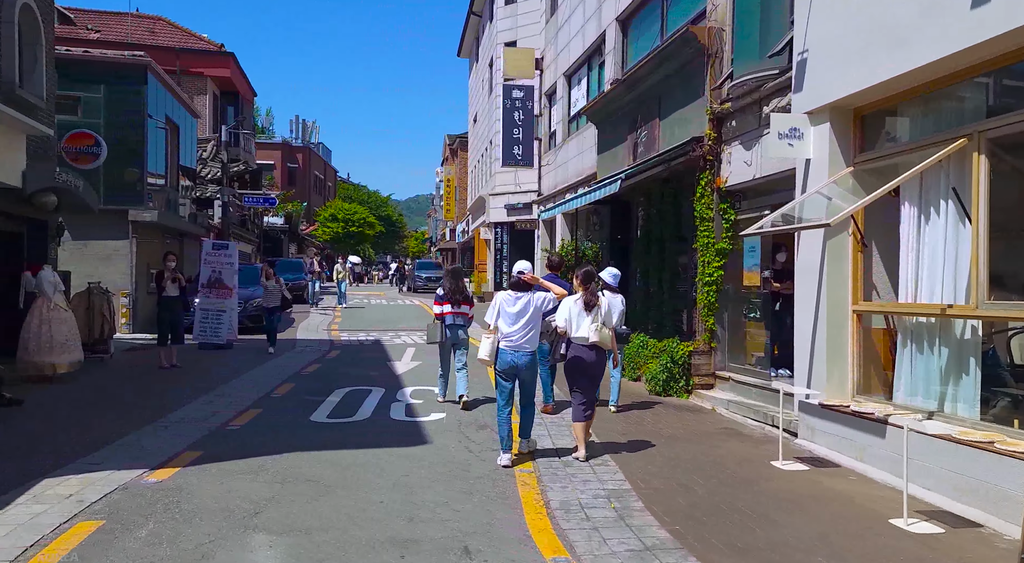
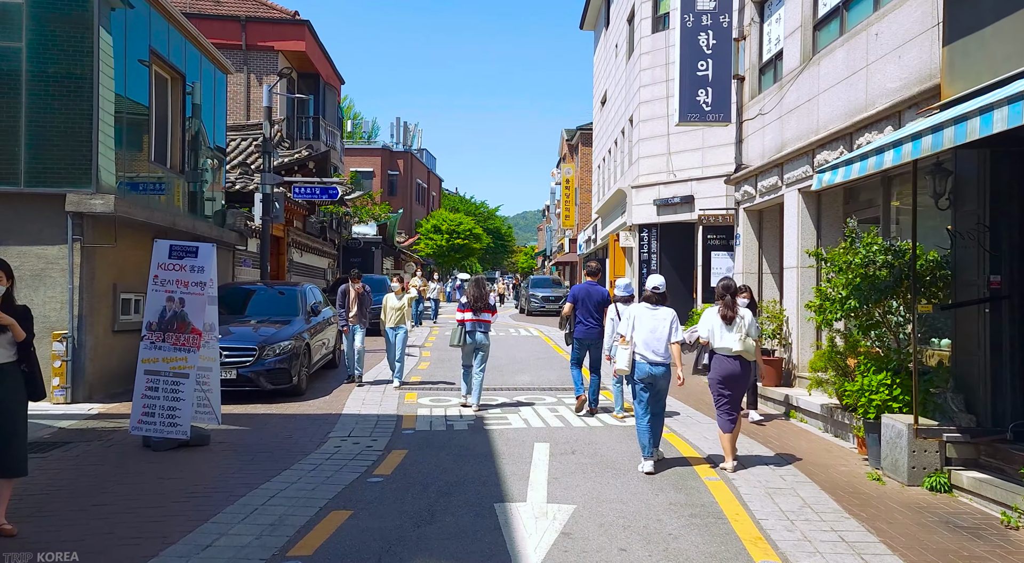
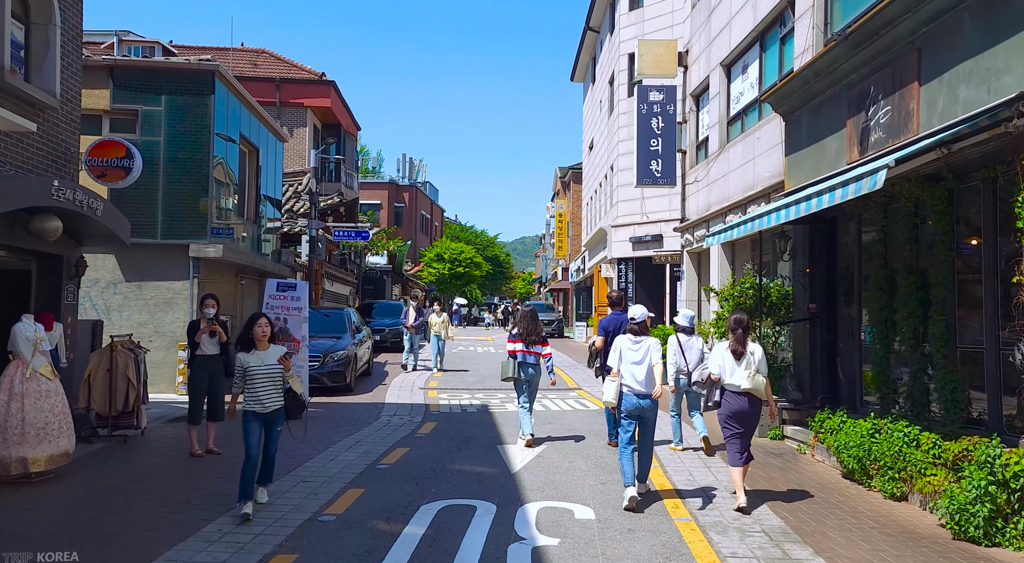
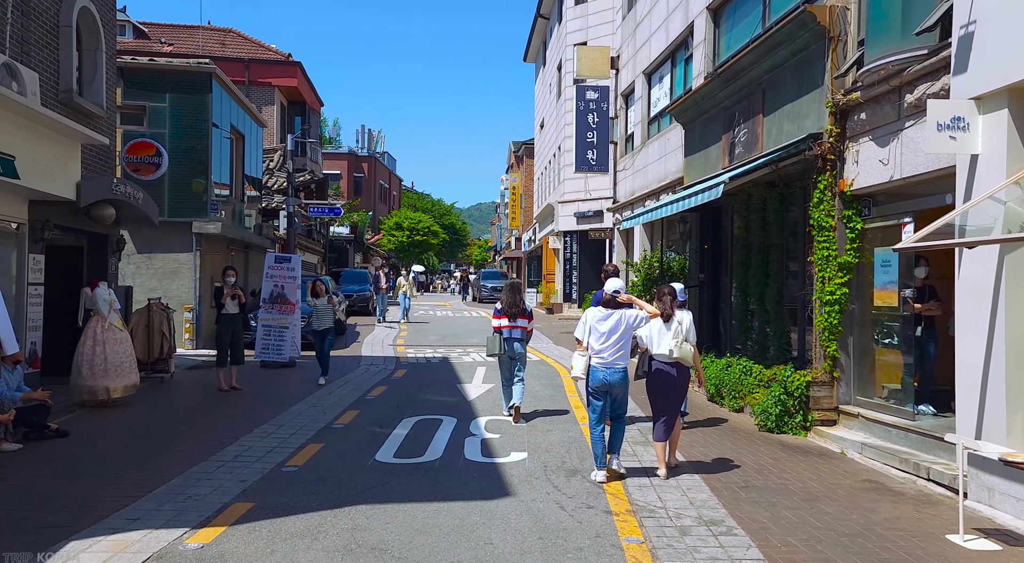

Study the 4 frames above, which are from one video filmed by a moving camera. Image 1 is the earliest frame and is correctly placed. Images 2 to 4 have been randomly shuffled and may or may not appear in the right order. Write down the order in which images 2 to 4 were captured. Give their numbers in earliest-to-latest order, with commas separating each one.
4, 3, 2
